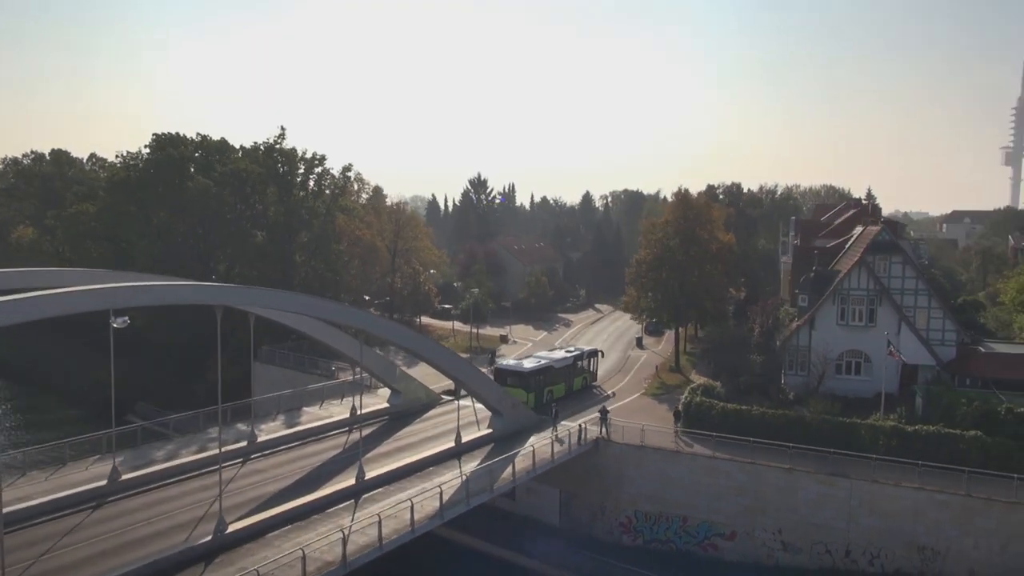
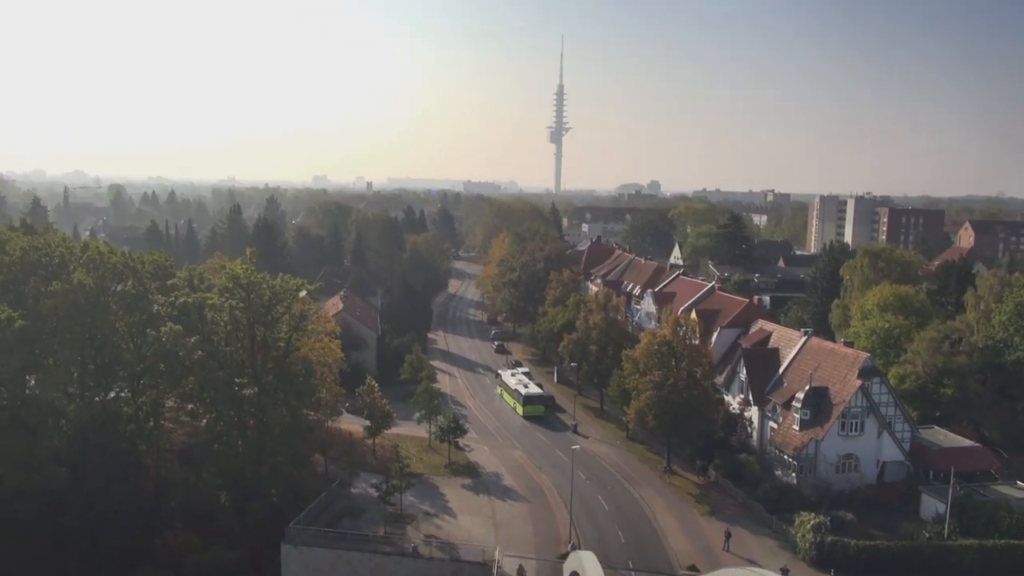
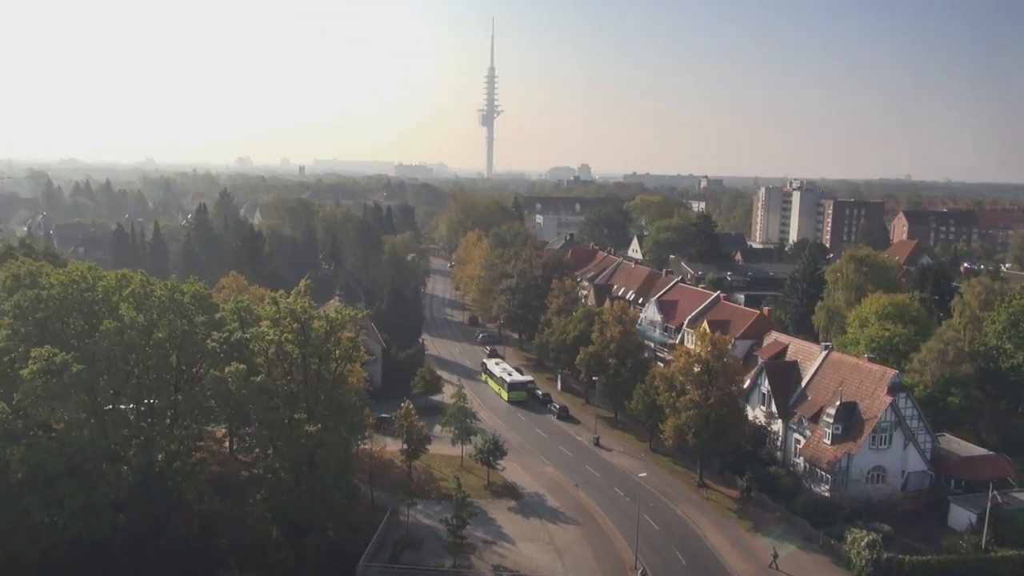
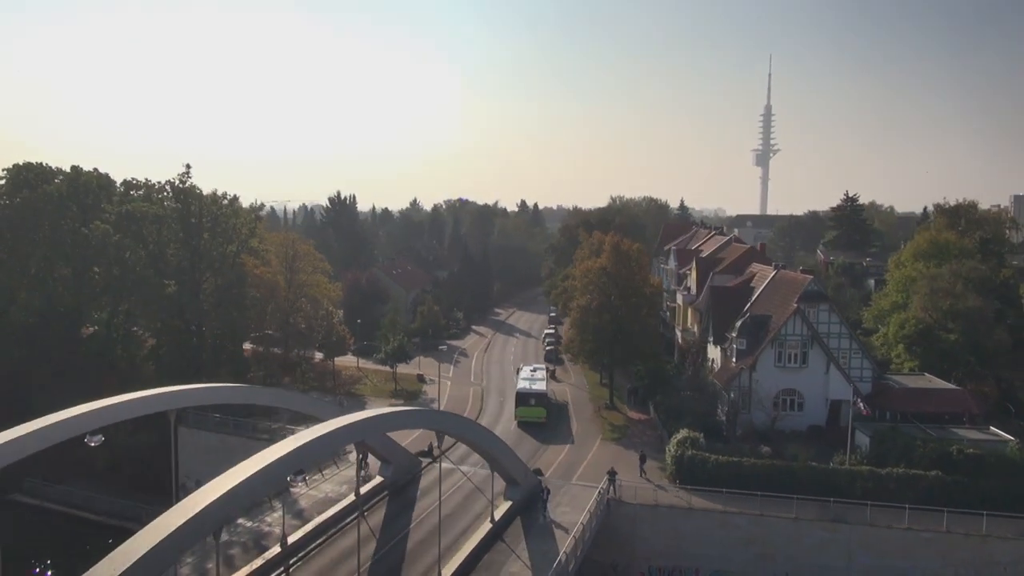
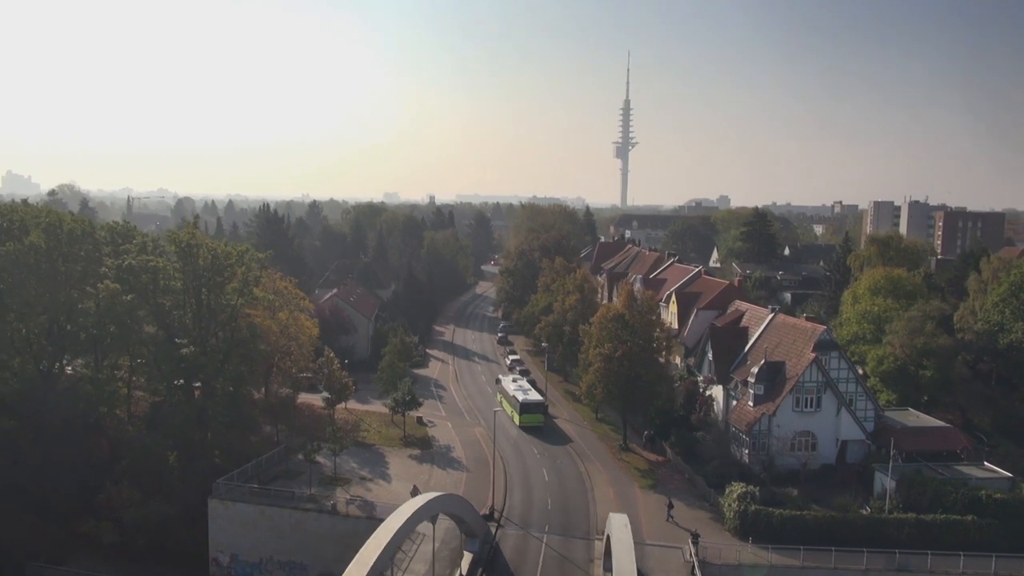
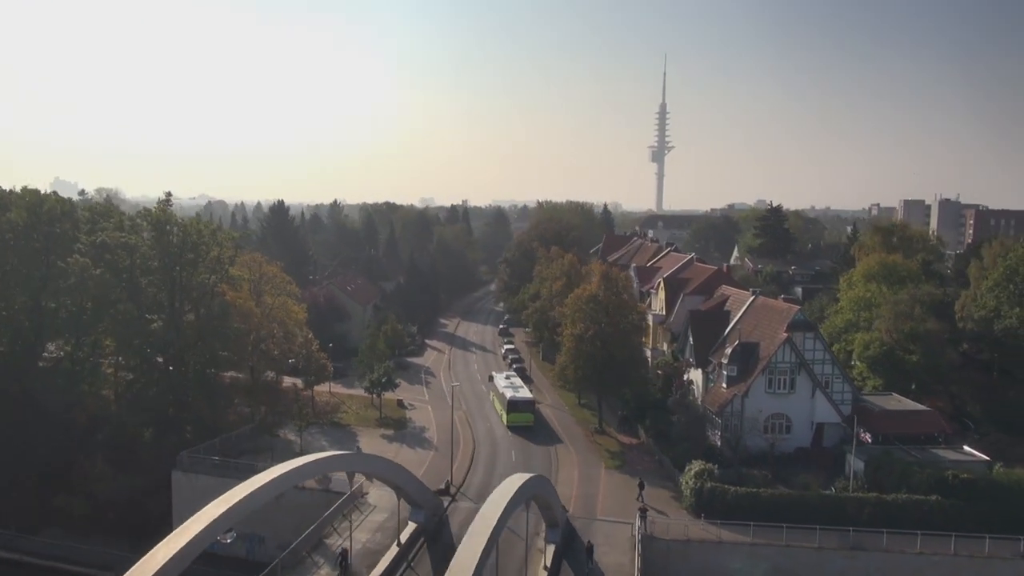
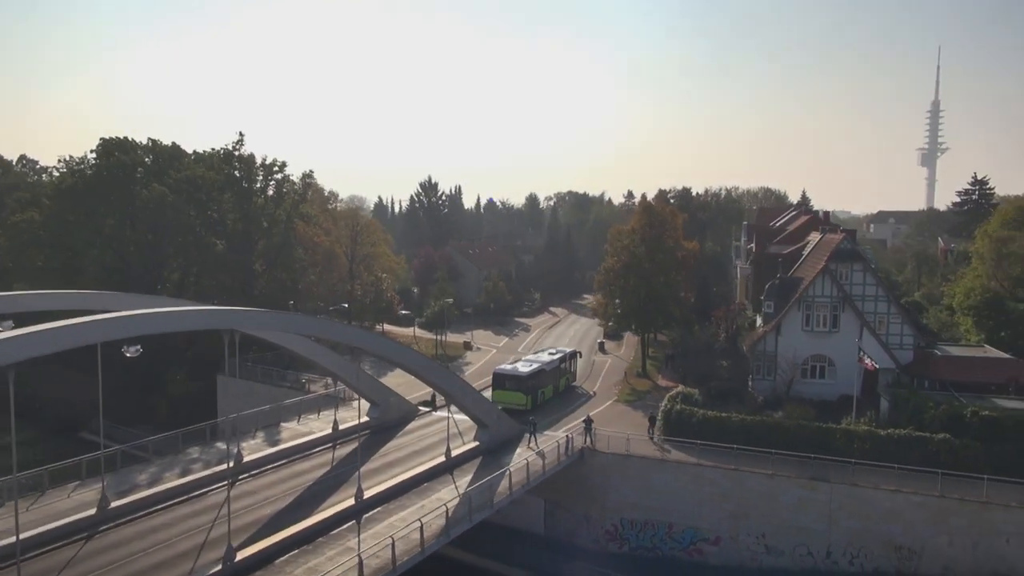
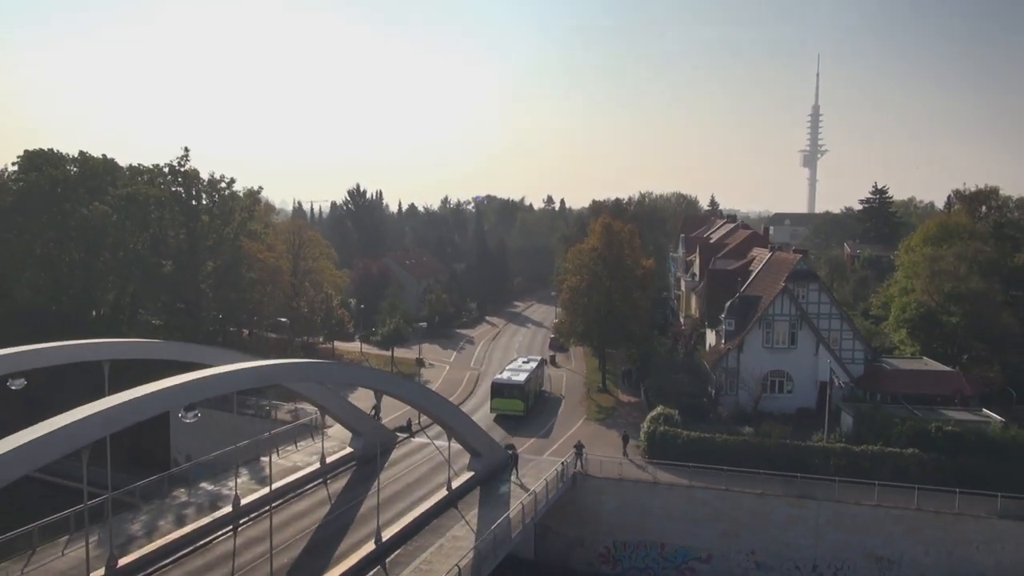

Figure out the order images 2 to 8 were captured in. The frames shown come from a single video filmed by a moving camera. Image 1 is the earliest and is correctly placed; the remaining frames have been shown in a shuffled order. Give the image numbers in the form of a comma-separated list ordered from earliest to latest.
7, 8, 4, 6, 5, 2, 3
